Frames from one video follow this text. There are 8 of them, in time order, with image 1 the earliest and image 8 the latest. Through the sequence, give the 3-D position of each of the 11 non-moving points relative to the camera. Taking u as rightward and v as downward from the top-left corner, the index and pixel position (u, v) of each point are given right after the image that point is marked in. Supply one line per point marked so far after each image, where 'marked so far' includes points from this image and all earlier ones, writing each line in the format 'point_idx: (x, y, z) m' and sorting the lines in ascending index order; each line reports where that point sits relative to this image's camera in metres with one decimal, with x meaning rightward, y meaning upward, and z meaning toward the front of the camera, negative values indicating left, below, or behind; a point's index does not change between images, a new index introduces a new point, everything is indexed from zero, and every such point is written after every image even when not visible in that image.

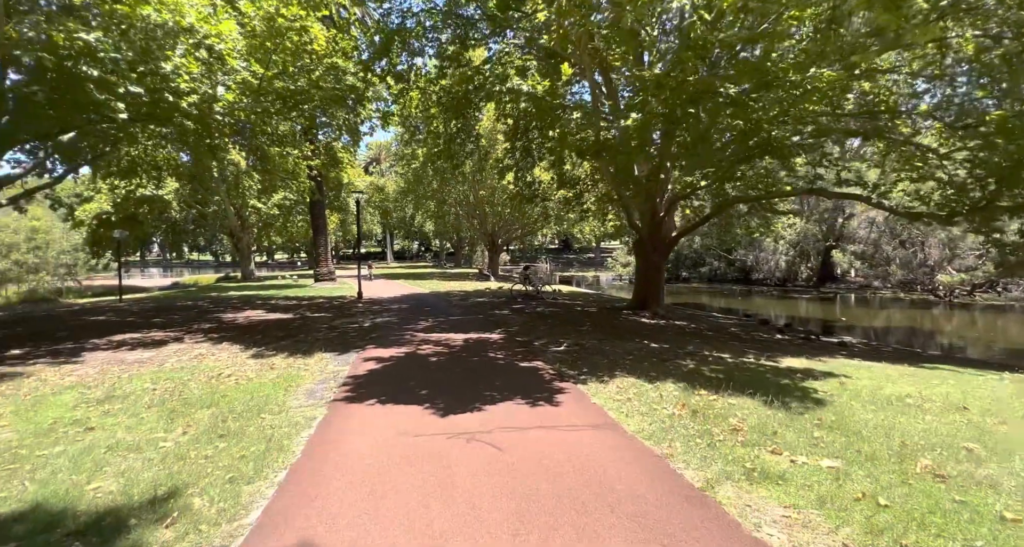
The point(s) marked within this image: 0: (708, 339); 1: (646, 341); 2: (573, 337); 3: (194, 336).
0: (+4.2, -1.4, +9.6) m
1: (+2.7, -1.3, +9.0) m
2: (+1.3, -1.3, +9.4) m
3: (-7.1, -1.4, +10.0) m
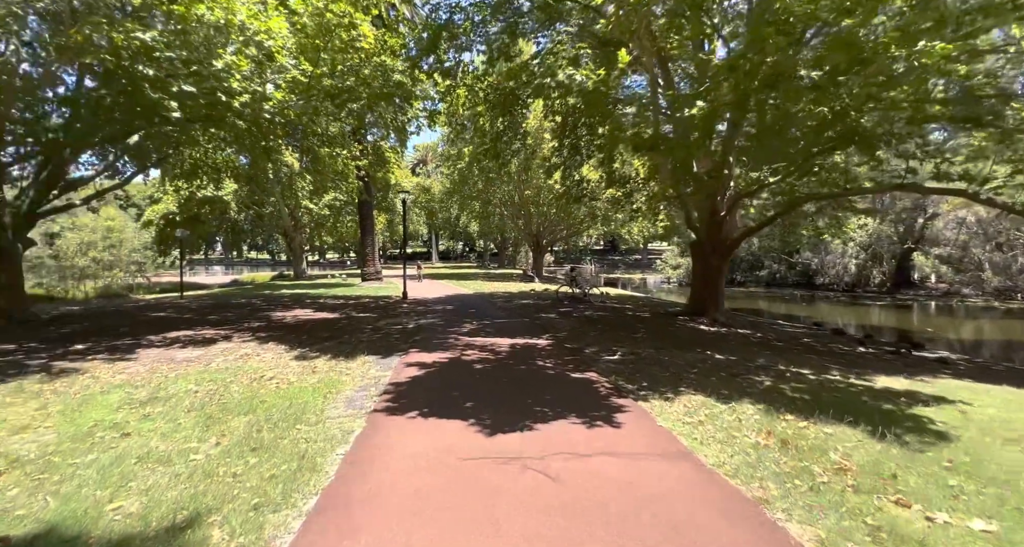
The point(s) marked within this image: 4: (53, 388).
0: (+5.1, -1.5, +8.6) m
1: (+3.6, -1.4, +8.2) m
2: (+2.2, -1.4, +8.7) m
3: (-6.0, -1.4, +10.1) m
4: (-5.9, -1.5, +5.8) m
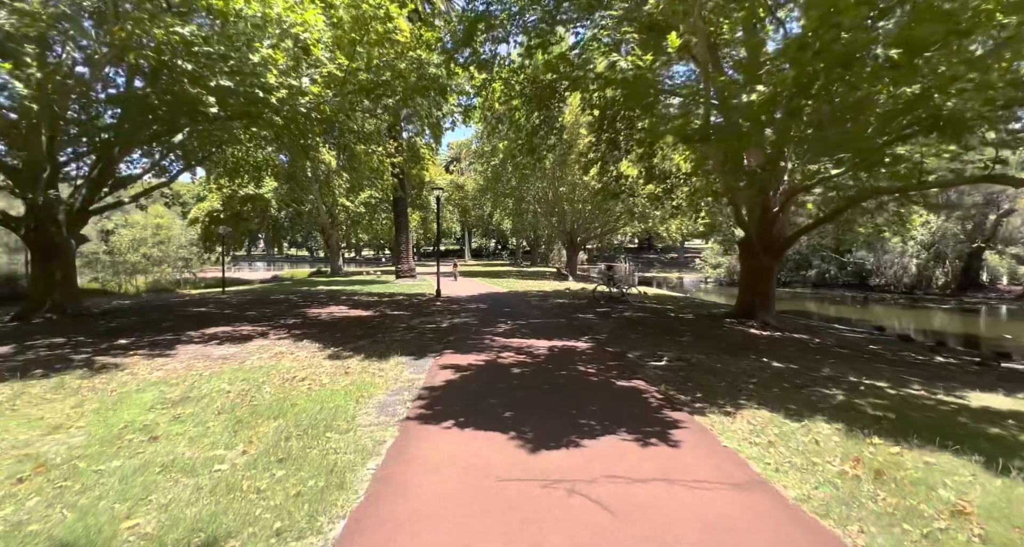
0: (+5.8, -1.5, +7.8) m
1: (+4.2, -1.4, +7.5) m
2: (+2.9, -1.4, +8.1) m
3: (-5.2, -1.3, +10.1) m
4: (-5.4, -1.4, +5.8) m
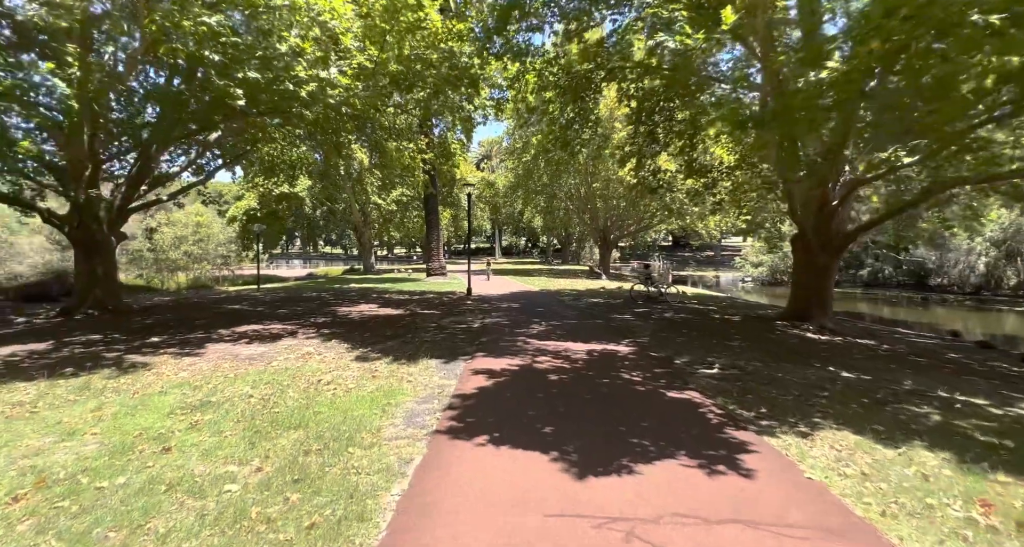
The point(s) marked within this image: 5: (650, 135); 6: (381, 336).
0: (+6.4, -1.5, +6.9) m
1: (+4.8, -1.4, +6.7) m
2: (+3.5, -1.4, +7.4) m
3: (-4.5, -1.3, +9.9) m
4: (-4.9, -1.4, +5.6) m
5: (+5.5, +5.5, +18.0) m
6: (-2.7, -1.3, +9.5) m
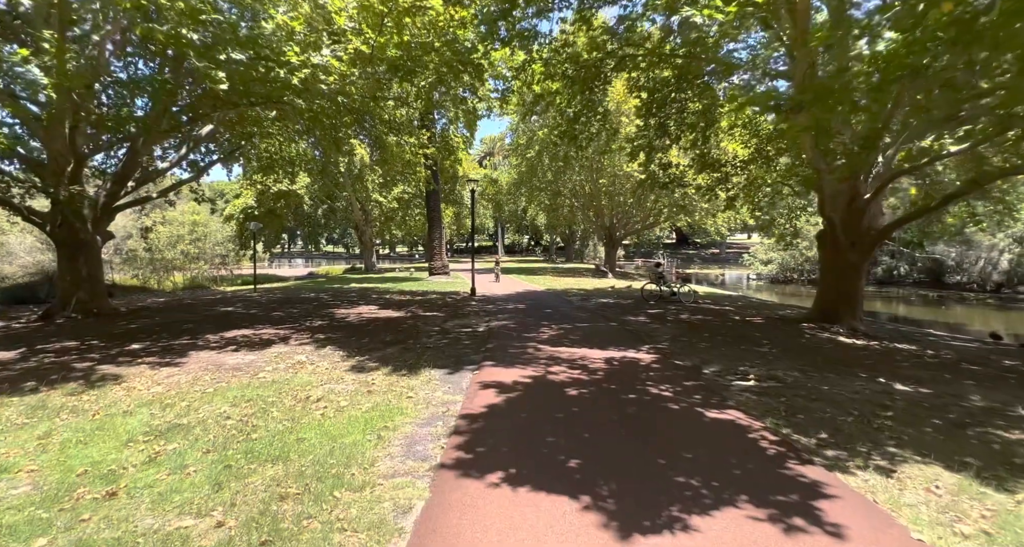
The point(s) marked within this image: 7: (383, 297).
0: (+6.5, -1.5, +6.2) m
1: (+5.0, -1.4, +6.0) m
2: (+3.7, -1.4, +6.7) m
3: (-4.3, -1.3, +9.2) m
4: (-4.8, -1.4, +4.9) m
5: (+5.7, +5.5, +17.2) m
6: (-2.6, -1.3, +8.8) m
7: (-4.9, -0.9, +17.2) m
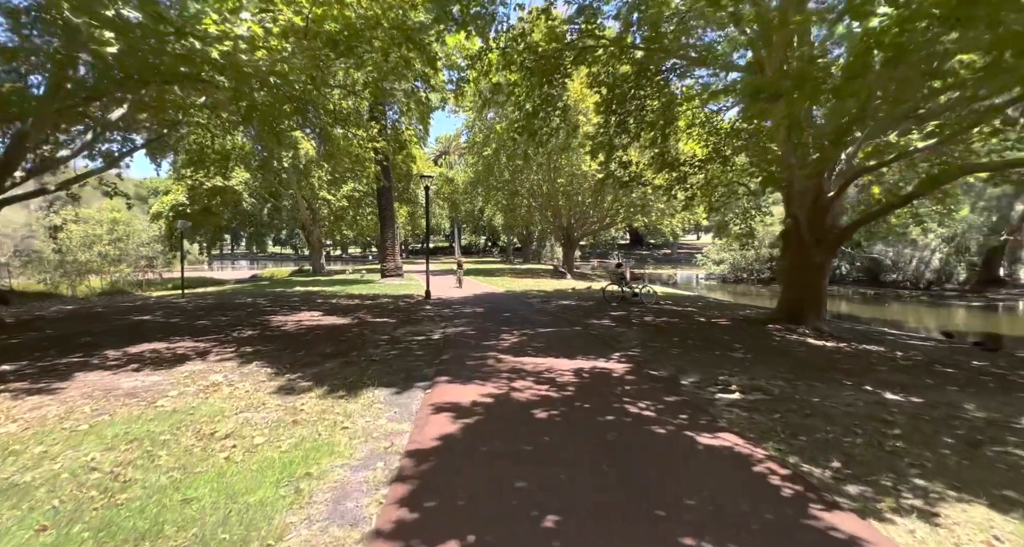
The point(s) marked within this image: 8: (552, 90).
0: (+6.0, -1.4, +5.9) m
1: (+4.5, -1.4, +5.6) m
2: (+3.1, -1.4, +6.2) m
3: (-5.1, -1.3, +8.0) m
4: (-5.1, -1.5, +3.6) m
5: (+4.1, +5.5, +16.9) m
6: (-3.3, -1.4, +7.7) m
7: (-6.4, -1.0, +15.8) m
8: (+1.4, +6.2, +15.4) m
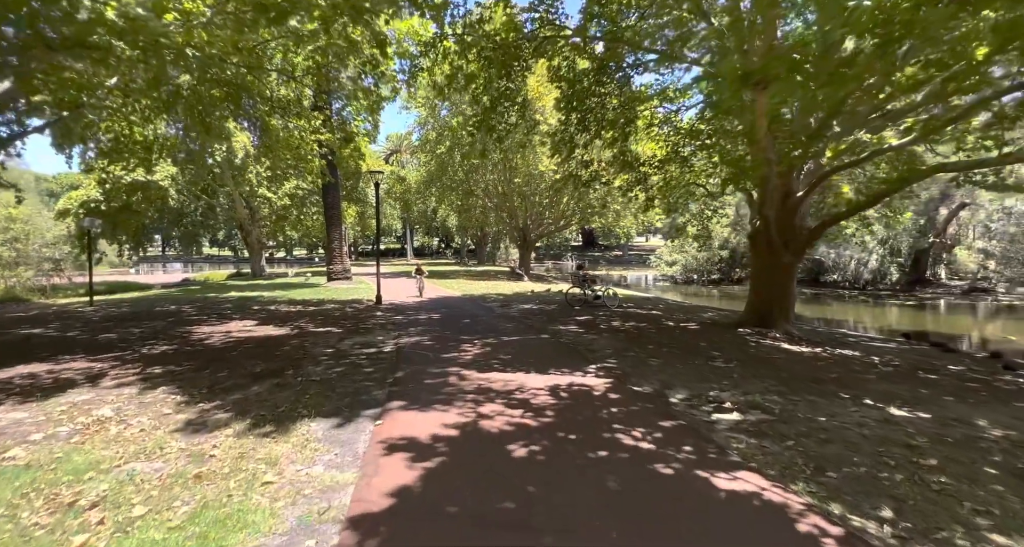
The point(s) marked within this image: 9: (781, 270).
0: (+5.6, -1.5, +5.7) m
1: (+4.1, -1.4, +5.2) m
2: (+2.7, -1.4, +5.6) m
3: (-5.6, -1.4, +6.6) m
4: (-5.2, -1.5, +2.3) m
5: (+2.6, +5.4, +16.4) m
6: (-3.8, -1.5, +6.5) m
7: (-7.7, -1.1, +14.2) m
8: (0.0, +6.1, +14.7) m
9: (+6.0, +0.1, +10.2) m
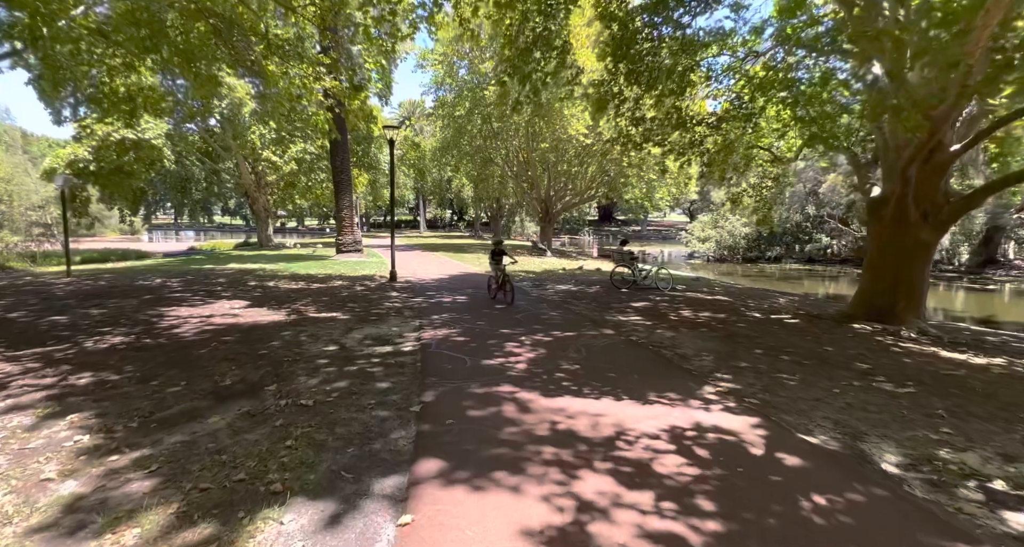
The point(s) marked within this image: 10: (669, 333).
0: (+6.4, -1.4, +3.4) m
1: (+4.9, -1.4, +3.0) m
2: (+3.5, -1.3, +3.4) m
3: (-4.8, -1.1, +4.6) m
4: (-4.5, -1.5, +0.3) m
5: (+3.7, +6.2, +13.8) m
6: (-3.0, -1.2, +4.5) m
7: (-6.7, -0.3, +12.3) m
8: (+1.1, +6.8, +12.1) m
9: (+7.0, +0.4, +7.9) m
10: (+2.5, -0.9, +7.4) m
